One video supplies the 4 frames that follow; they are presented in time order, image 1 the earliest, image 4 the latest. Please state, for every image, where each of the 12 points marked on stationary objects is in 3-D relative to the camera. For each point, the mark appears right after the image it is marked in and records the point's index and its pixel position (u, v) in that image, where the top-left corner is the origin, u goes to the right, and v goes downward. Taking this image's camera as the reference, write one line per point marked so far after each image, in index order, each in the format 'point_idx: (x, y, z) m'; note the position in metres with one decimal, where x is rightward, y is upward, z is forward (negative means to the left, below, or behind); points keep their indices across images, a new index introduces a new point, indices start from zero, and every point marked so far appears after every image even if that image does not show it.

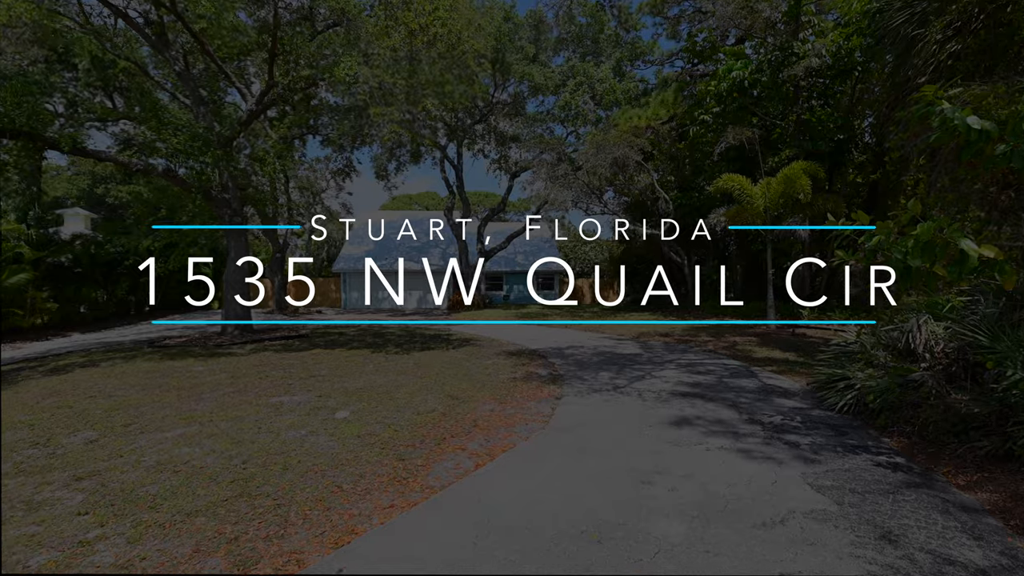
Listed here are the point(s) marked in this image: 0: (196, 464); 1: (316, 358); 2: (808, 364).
0: (-3.2, -1.8, +4.6) m
1: (-4.6, -1.6, +10.7) m
2: (+5.7, -1.5, +8.7) m
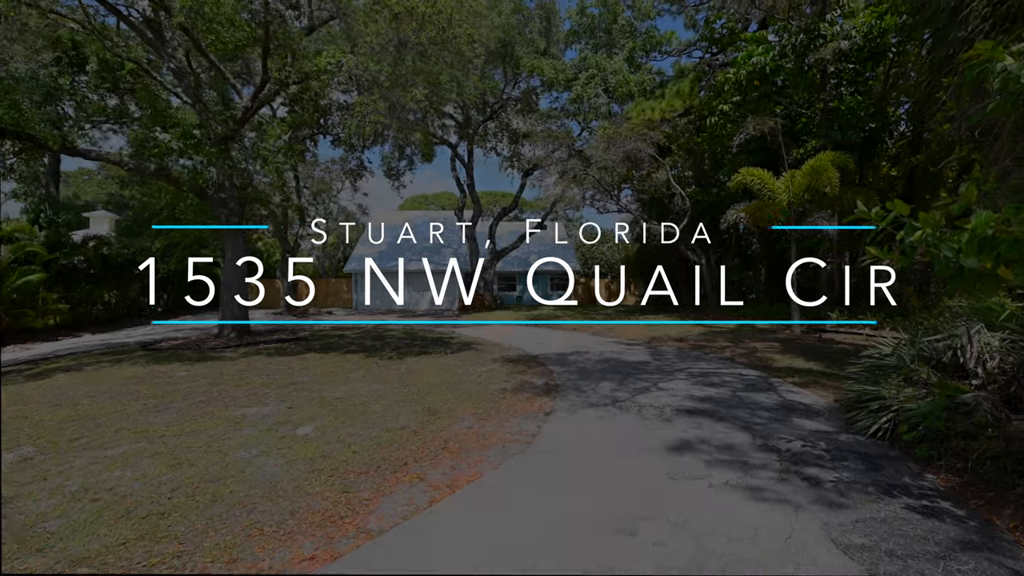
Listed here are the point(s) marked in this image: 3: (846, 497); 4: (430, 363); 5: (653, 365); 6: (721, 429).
0: (-3.5, -1.8, +4.0) m
1: (-4.7, -1.7, +10.3) m
2: (+5.5, -1.5, +7.8) m
3: (+2.7, -1.7, +3.7) m
4: (-1.9, -1.7, +10.3) m
5: (+3.0, -1.6, +9.7) m
6: (+2.5, -1.7, +5.4) m
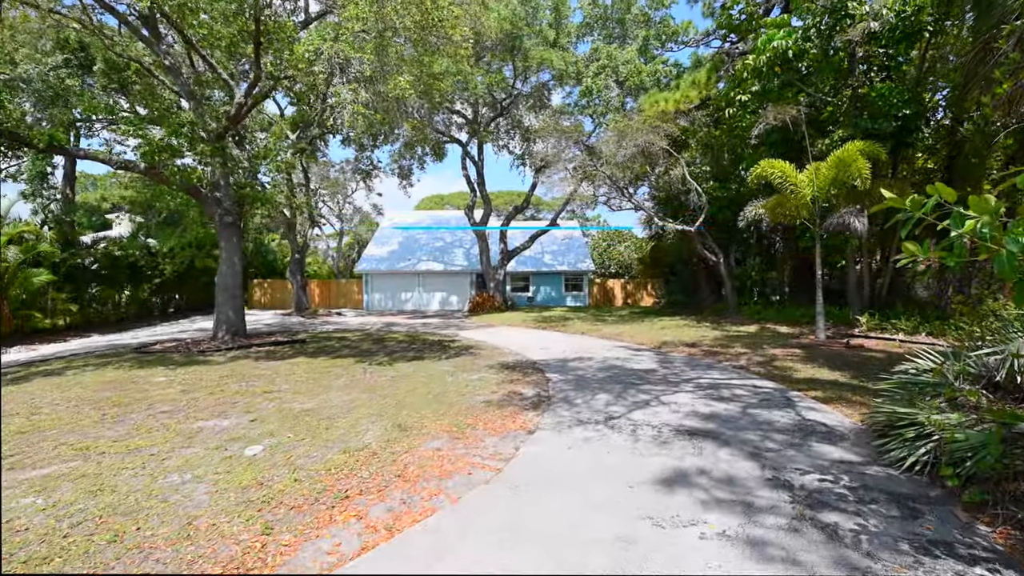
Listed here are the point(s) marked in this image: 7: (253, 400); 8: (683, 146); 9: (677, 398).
0: (-3.8, -1.8, +3.5) m
1: (-4.8, -1.7, +9.8) m
2: (+5.3, -1.6, +6.9) m
3: (+2.3, -1.7, +3.0) m
4: (-2.0, -1.7, +9.8) m
5: (+2.9, -1.7, +8.9) m
6: (+2.1, -1.7, +4.6) m
7: (-4.1, -1.8, +7.2) m
8: (+7.4, +6.2, +19.8) m
9: (+2.5, -1.7, +7.0) m
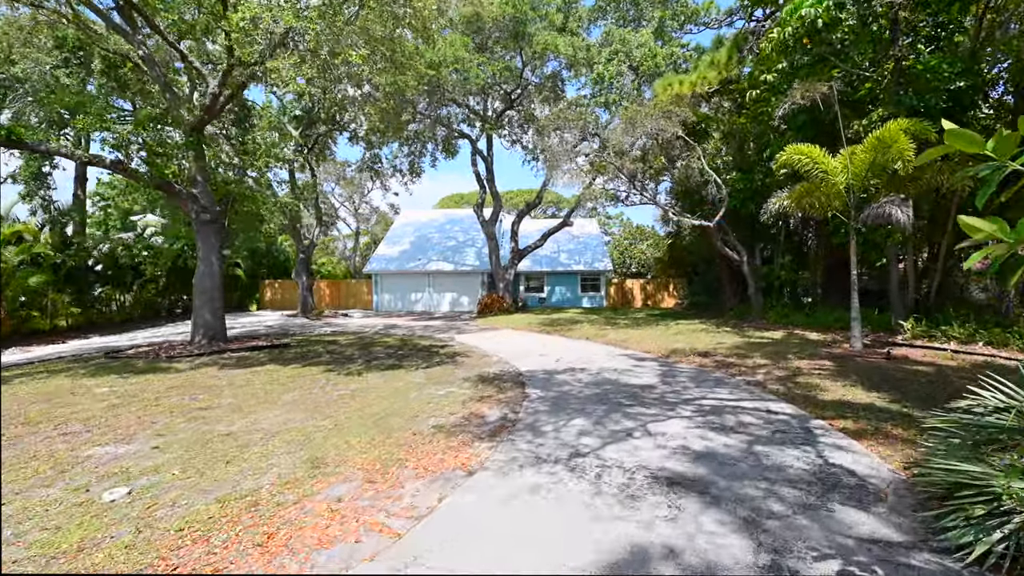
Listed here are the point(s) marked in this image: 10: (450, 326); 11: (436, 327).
0: (-4.6, -1.9, +2.7) m
1: (-5.1, -1.8, +9.0) m
2: (+4.7, -1.6, +5.5) m
3: (+1.5, -1.8, +1.7) m
4: (-2.3, -1.8, +8.8) m
5: (+2.4, -1.7, +7.6) m
6: (+1.4, -1.7, +3.4) m
7: (-4.6, -1.8, +6.3) m
8: (+7.6, +6.1, +18.2) m
9: (+2.0, -1.7, +5.7) m
10: (-2.7, -1.6, +19.7) m
11: (-3.3, -1.7, +19.6) m
